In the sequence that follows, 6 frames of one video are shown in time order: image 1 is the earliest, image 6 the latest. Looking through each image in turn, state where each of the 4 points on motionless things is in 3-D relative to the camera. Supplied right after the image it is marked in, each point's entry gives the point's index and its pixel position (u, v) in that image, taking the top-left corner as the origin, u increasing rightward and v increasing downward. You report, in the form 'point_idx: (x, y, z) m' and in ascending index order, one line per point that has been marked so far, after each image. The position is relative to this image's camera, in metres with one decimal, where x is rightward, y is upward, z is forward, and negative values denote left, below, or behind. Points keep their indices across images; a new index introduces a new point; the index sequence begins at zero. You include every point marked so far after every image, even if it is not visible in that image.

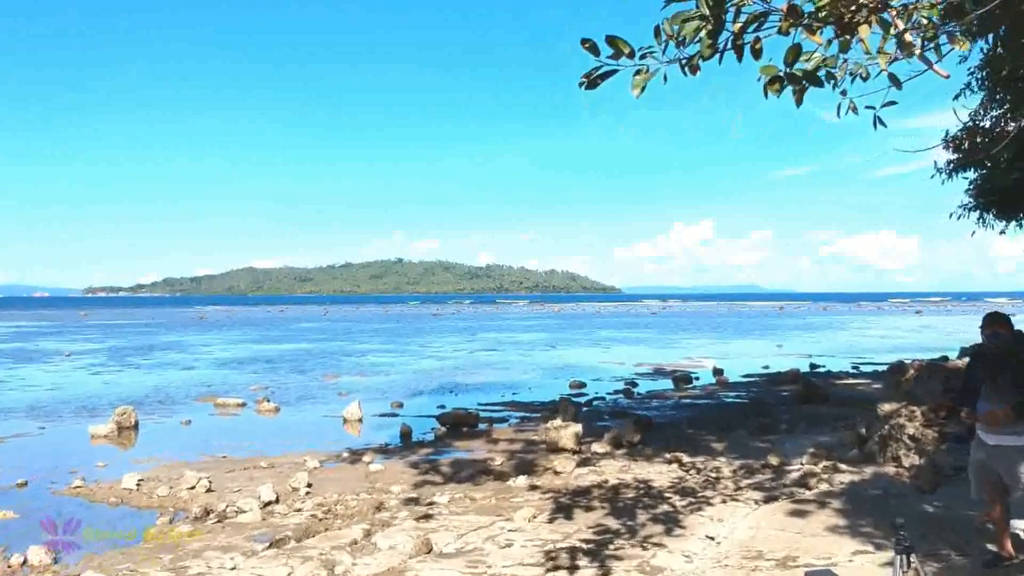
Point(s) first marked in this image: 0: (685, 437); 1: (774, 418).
0: (+3.7, -3.2, +16.3) m
1: (+6.2, -3.1, +18.2) m
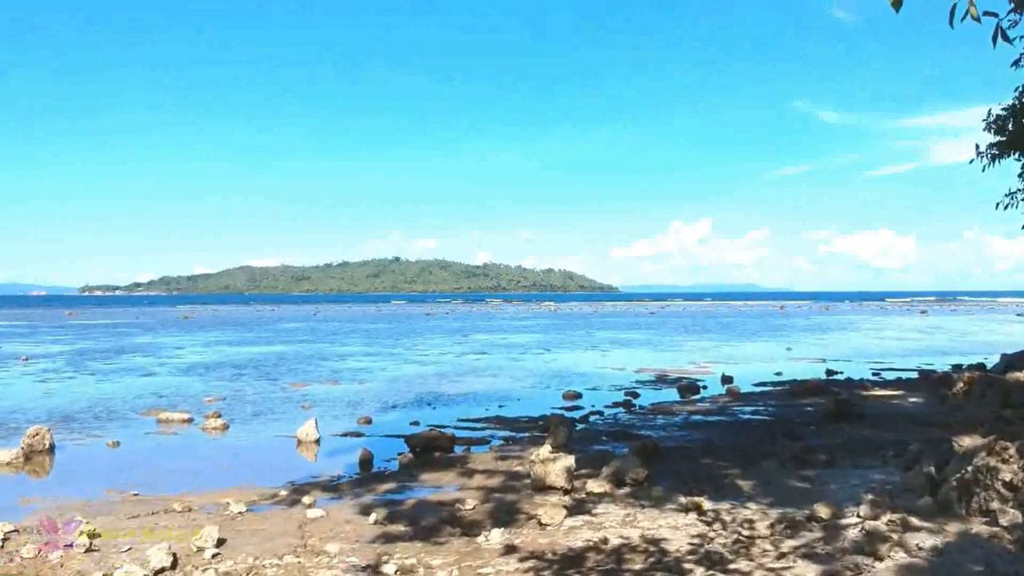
0: (+3.3, -3.2, +13.3) m
1: (+5.8, -3.1, +15.2) m
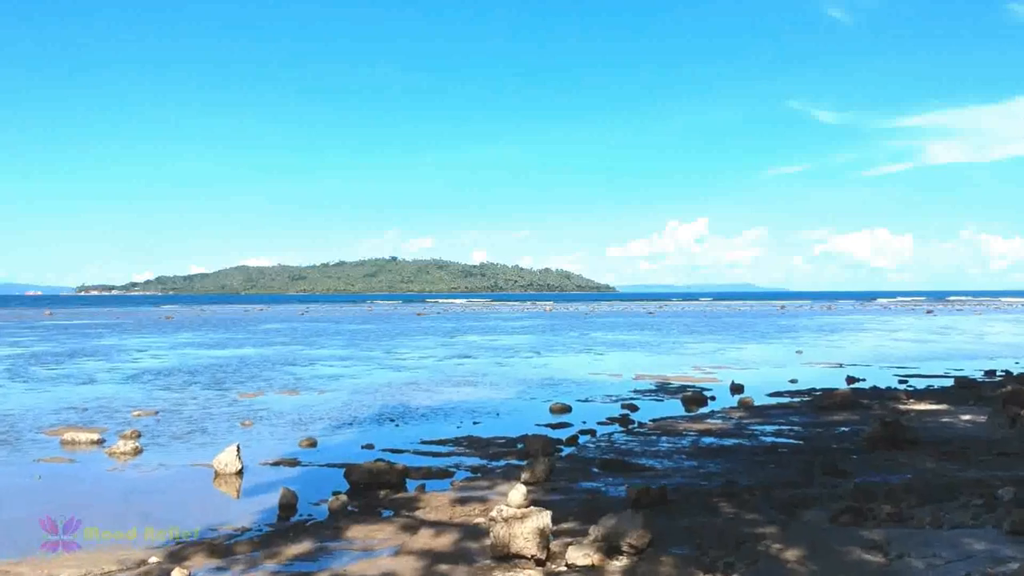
0: (+2.8, -3.1, +9.7) m
1: (+5.3, -3.0, +11.7) m
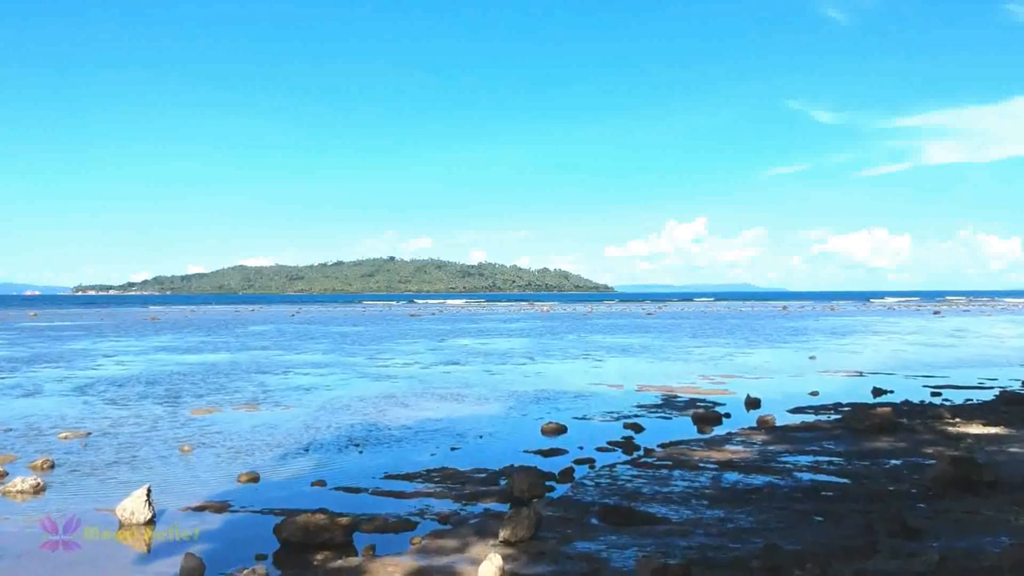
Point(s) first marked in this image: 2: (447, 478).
0: (+2.4, -3.1, +6.8) m
1: (+4.9, -3.1, +8.7) m
2: (-1.2, -3.6, +14.4) m
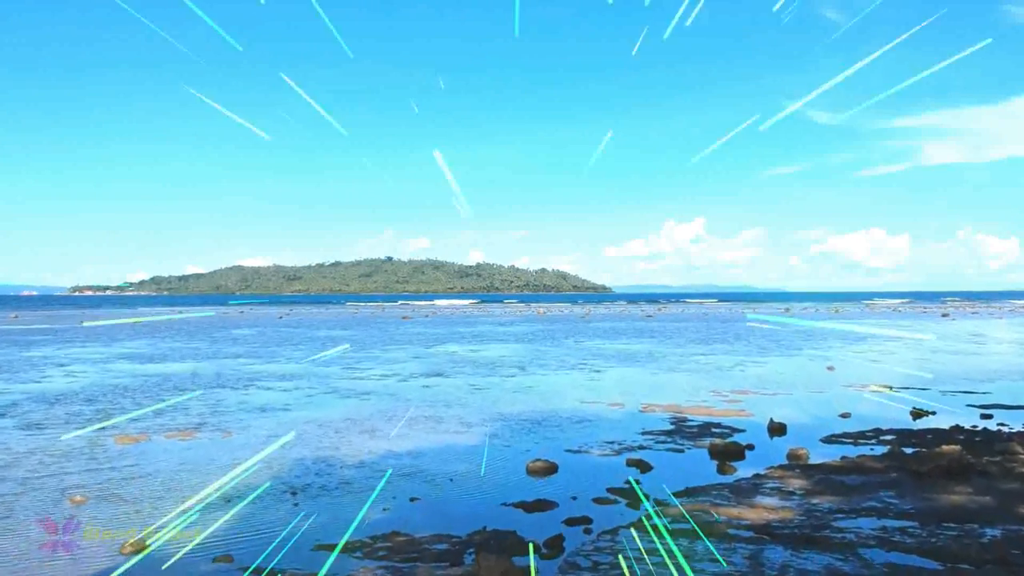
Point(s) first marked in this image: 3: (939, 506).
0: (+2.0, -3.3, +3.3) m
1: (+4.5, -3.2, +5.2) m
2: (-1.7, -3.8, +10.9) m
3: (+6.7, -3.4, +12.1) m
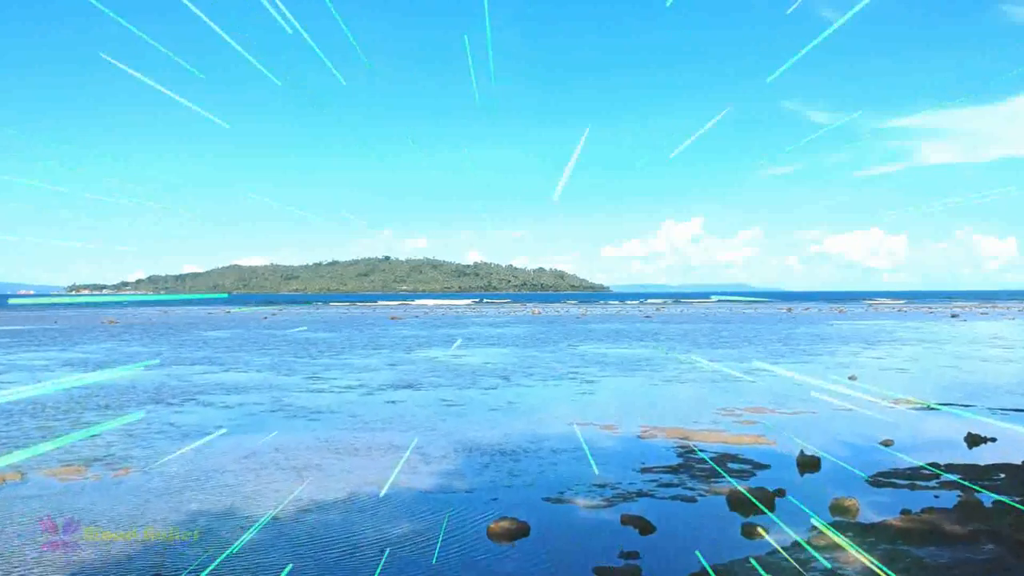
0: (+1.4, -3.4, -0.7) m
1: (+3.9, -3.3, +1.2) m
2: (-2.3, -3.8, +6.9) m
3: (+6.1, -3.5, +8.1) m
